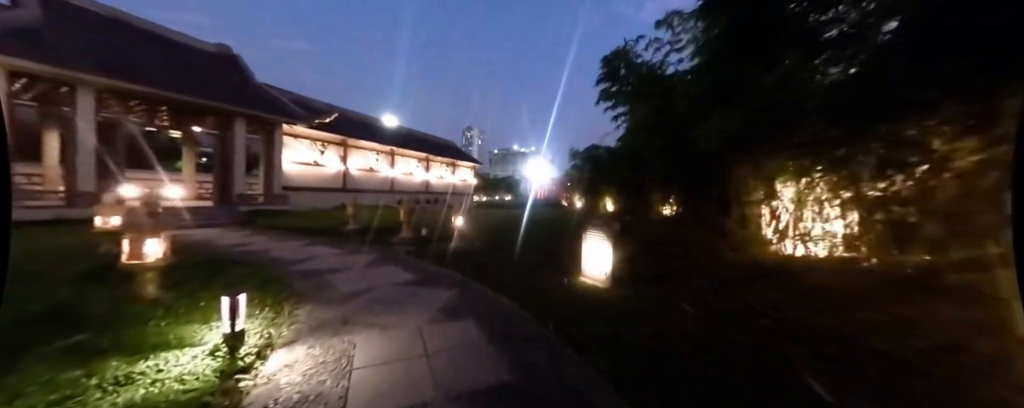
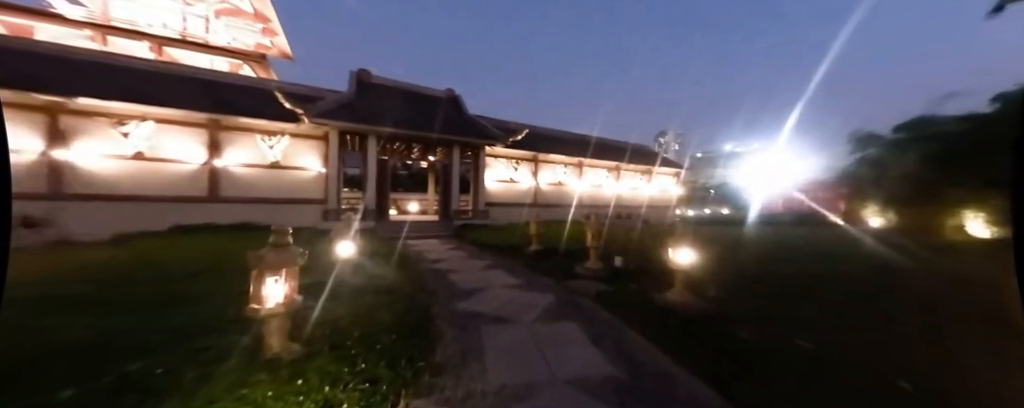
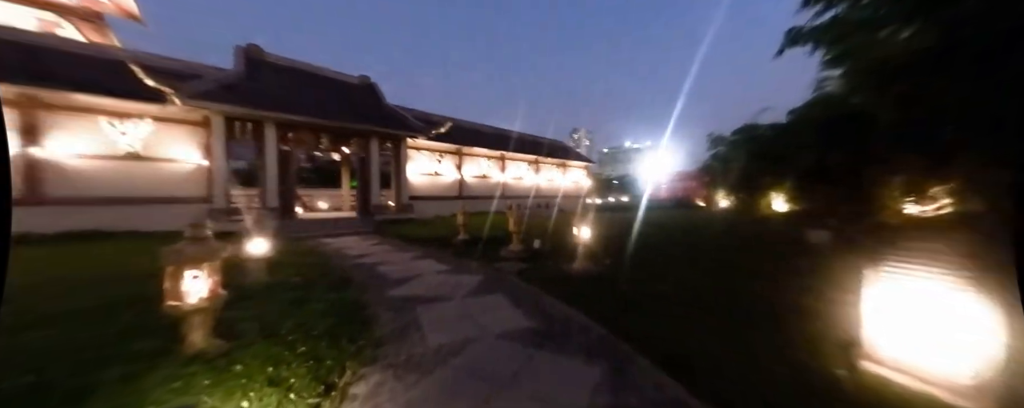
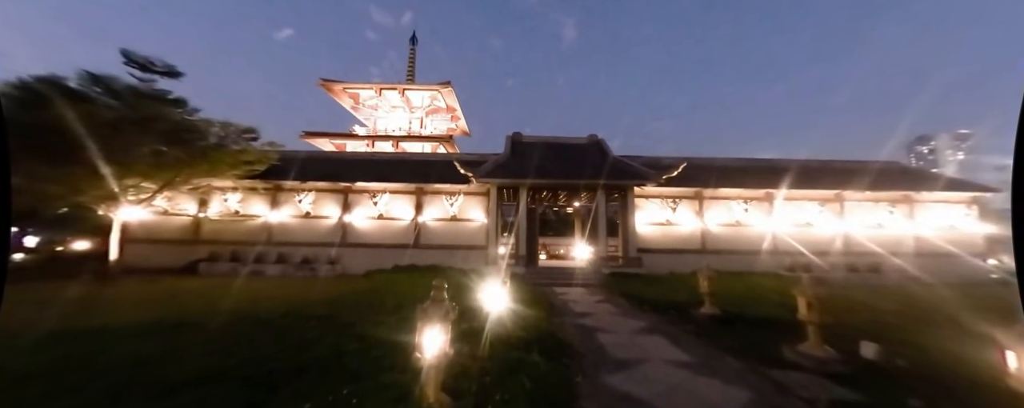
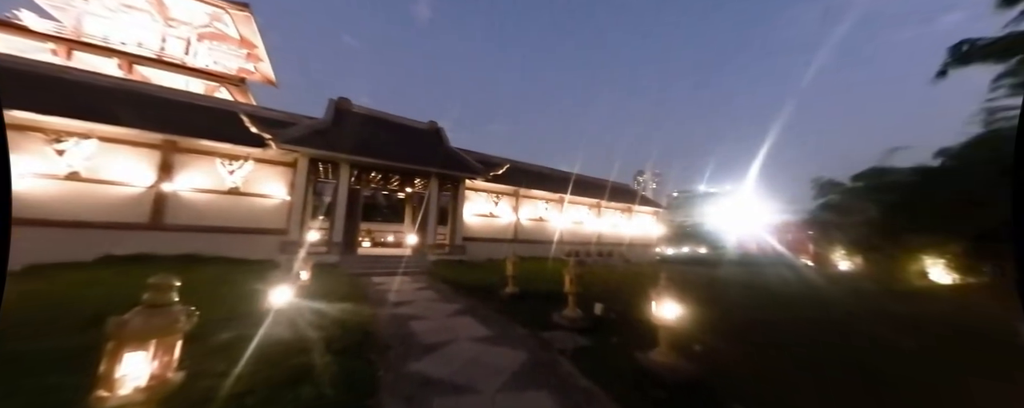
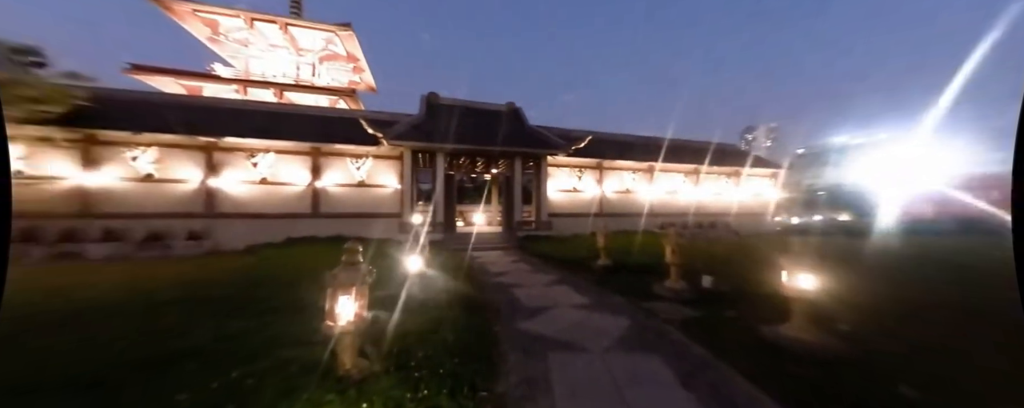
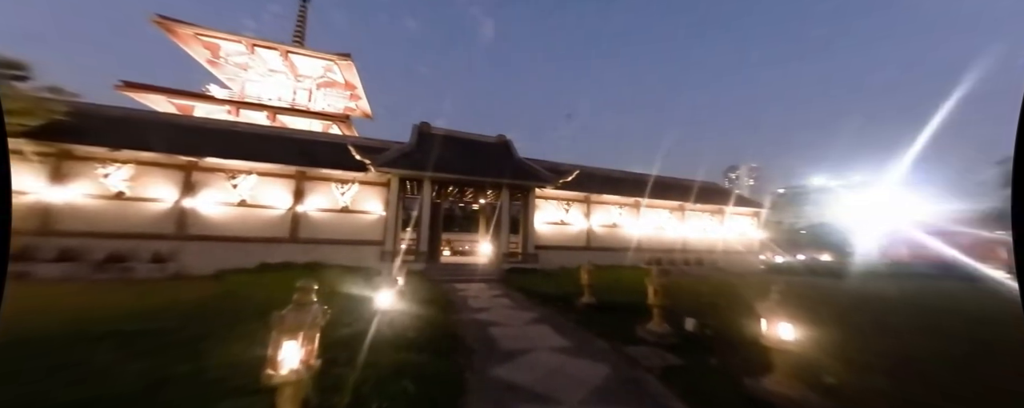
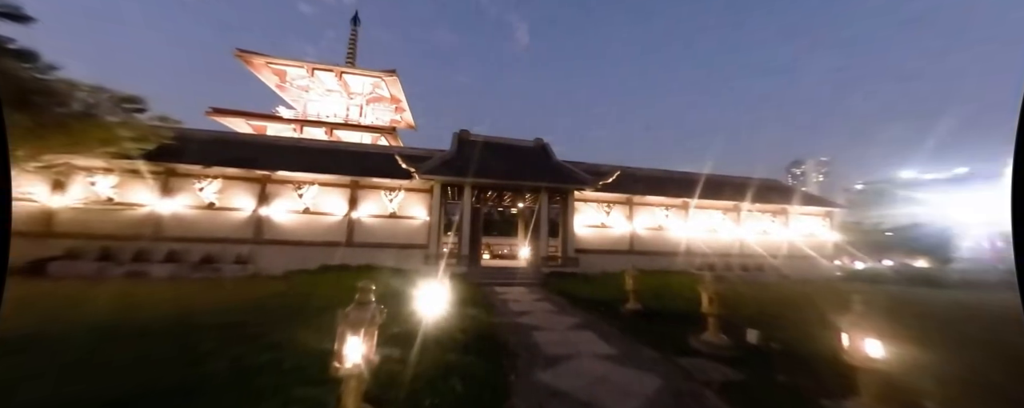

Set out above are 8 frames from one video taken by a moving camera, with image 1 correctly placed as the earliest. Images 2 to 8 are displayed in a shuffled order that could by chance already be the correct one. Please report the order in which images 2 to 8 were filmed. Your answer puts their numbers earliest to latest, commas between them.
3, 2, 6, 4, 8, 7, 5
